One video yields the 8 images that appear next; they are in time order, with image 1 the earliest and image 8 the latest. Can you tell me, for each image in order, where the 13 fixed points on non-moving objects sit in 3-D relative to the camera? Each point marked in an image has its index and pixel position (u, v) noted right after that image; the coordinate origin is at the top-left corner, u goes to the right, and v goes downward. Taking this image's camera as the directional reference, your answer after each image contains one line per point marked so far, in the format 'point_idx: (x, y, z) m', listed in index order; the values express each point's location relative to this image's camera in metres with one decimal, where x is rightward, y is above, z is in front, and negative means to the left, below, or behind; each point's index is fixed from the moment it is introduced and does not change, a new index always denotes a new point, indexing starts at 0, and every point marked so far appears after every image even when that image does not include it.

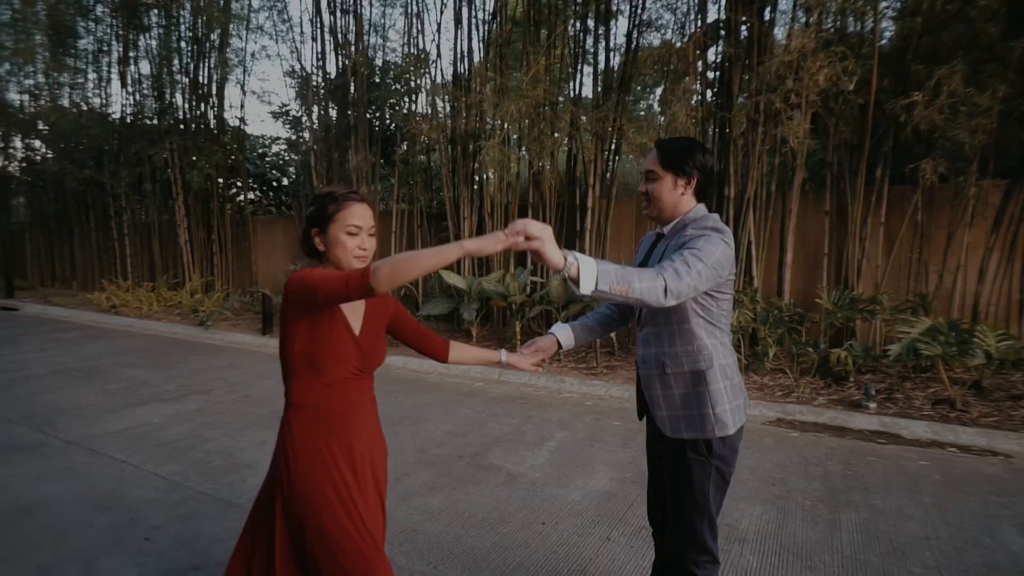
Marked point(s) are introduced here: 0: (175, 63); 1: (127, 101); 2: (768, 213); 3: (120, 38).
0: (-4.3, +2.8, +7.3) m
1: (-5.1, +2.5, +7.7) m
2: (+2.6, +0.8, +5.8) m
3: (-5.1, +3.2, +7.5) m
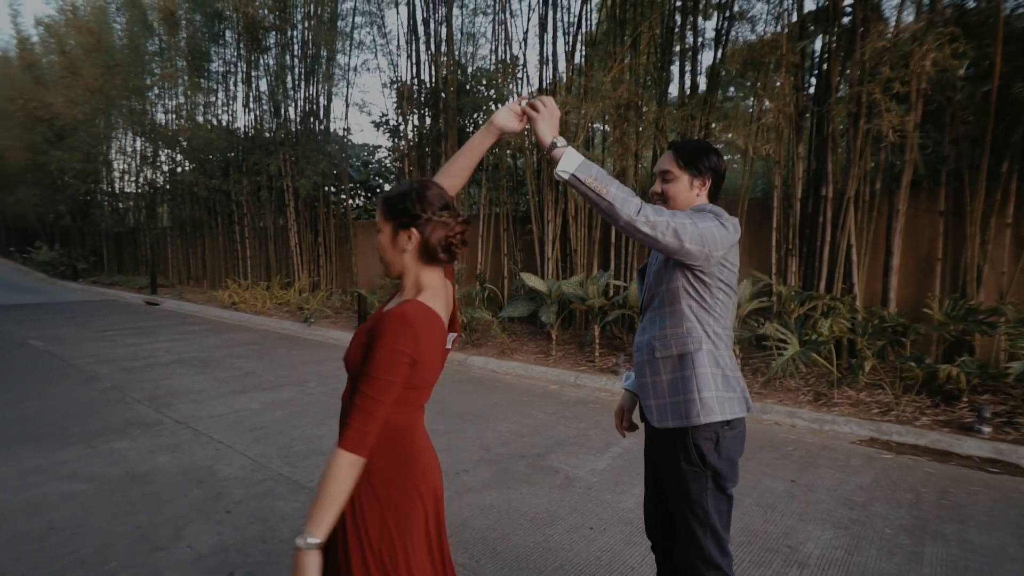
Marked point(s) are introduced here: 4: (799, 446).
0: (-3.1, +2.8, +8.1) m
1: (-3.9, +2.6, +8.6) m
2: (+3.3, +0.7, +5.4) m
3: (-3.9, +3.2, +8.4) m
4: (+2.2, -1.2, +4.4) m
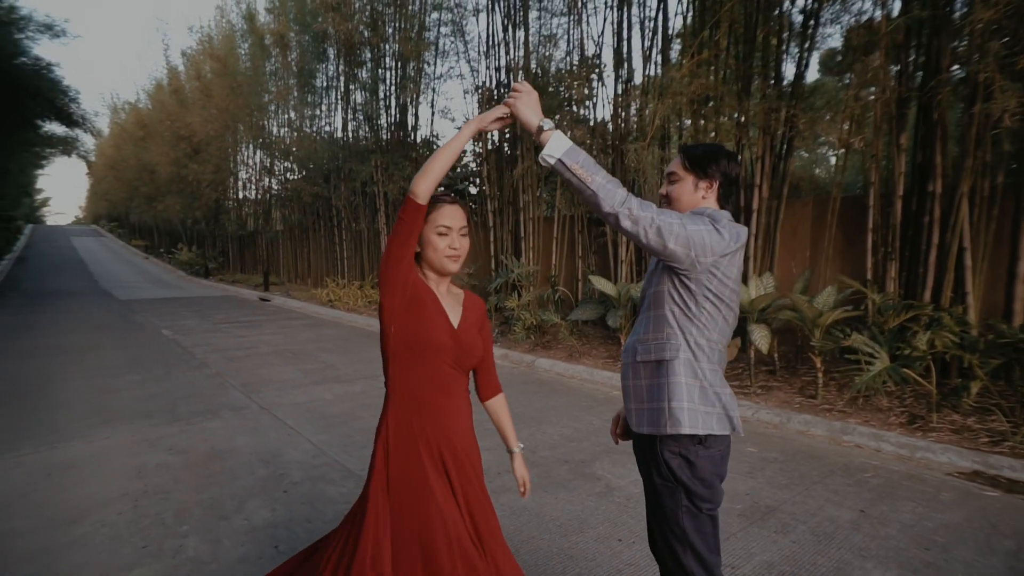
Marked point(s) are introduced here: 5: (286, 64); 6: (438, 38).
0: (-1.9, +2.9, +8.6) m
1: (-2.6, +2.6, +9.3) m
2: (+3.8, +0.6, +4.7) m
3: (-2.6, +3.3, +9.0) m
4: (+2.5, -1.2, +3.9) m
5: (-3.8, +3.8, +9.8) m
6: (-1.0, +3.2, +7.5) m
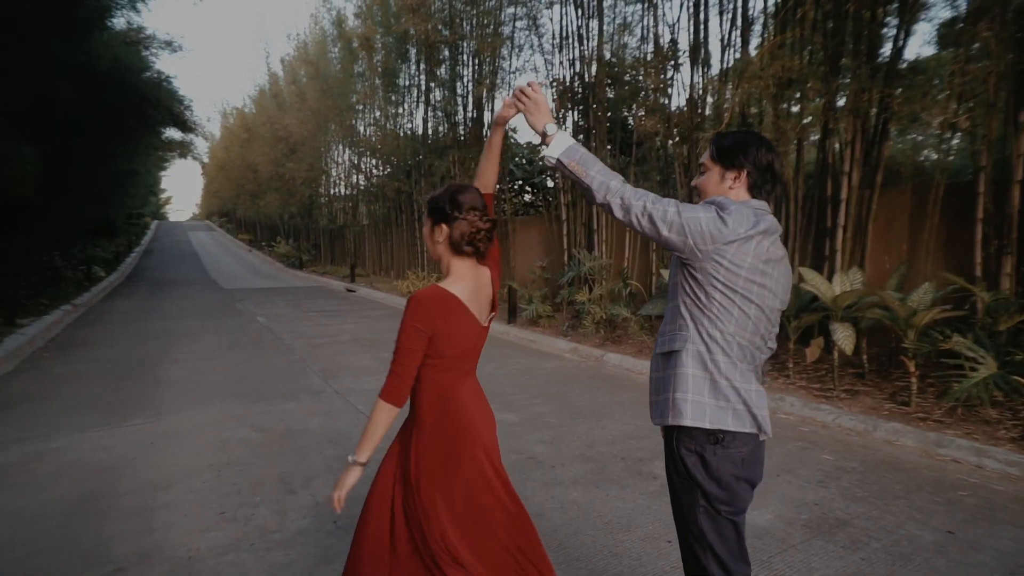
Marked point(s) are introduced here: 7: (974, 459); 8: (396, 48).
0: (-0.8, +3.0, +8.7) m
1: (-1.3, +2.7, +9.5) m
2: (+4.3, +0.6, +4.0) m
3: (-1.4, +3.4, +9.3) m
4: (+2.8, -1.2, +3.5) m
5: (-2.5, +3.9, +10.3) m
6: (0.0, +3.3, +7.6) m
7: (+3.0, -1.1, +3.9) m
8: (-1.9, +3.9, +9.5) m
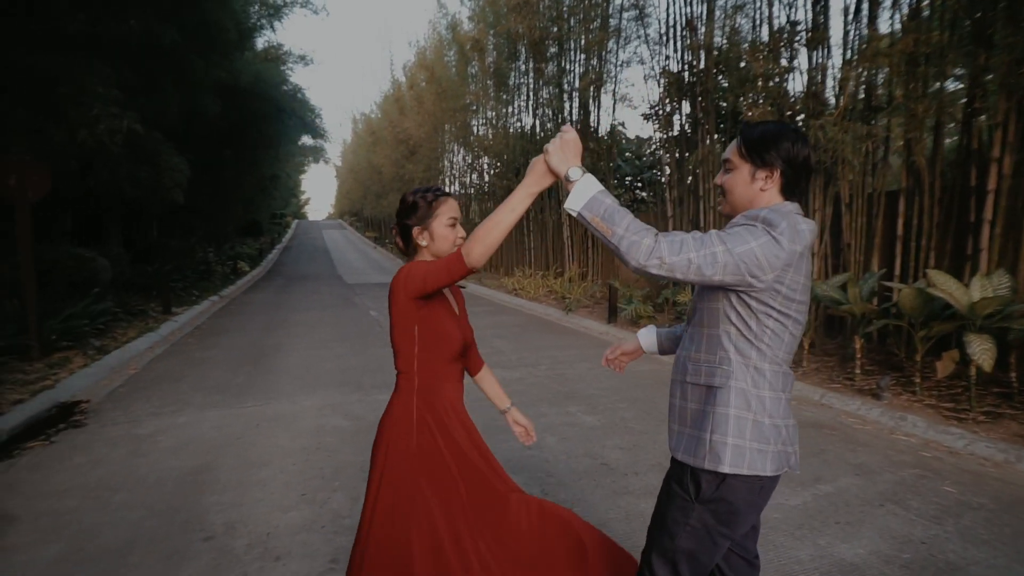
0: (+0.8, +3.0, +8.7) m
1: (+0.4, +2.8, +9.6) m
2: (+4.7, +0.5, +3.0) m
3: (+0.3, +3.4, +9.3) m
4: (+3.2, -1.3, +2.9) m
5: (-0.5, +4.0, +10.5) m
6: (+1.3, +3.3, +7.4) m
7: (+3.4, -1.2, +3.1) m
8: (-0.1, +3.9, +9.6) m
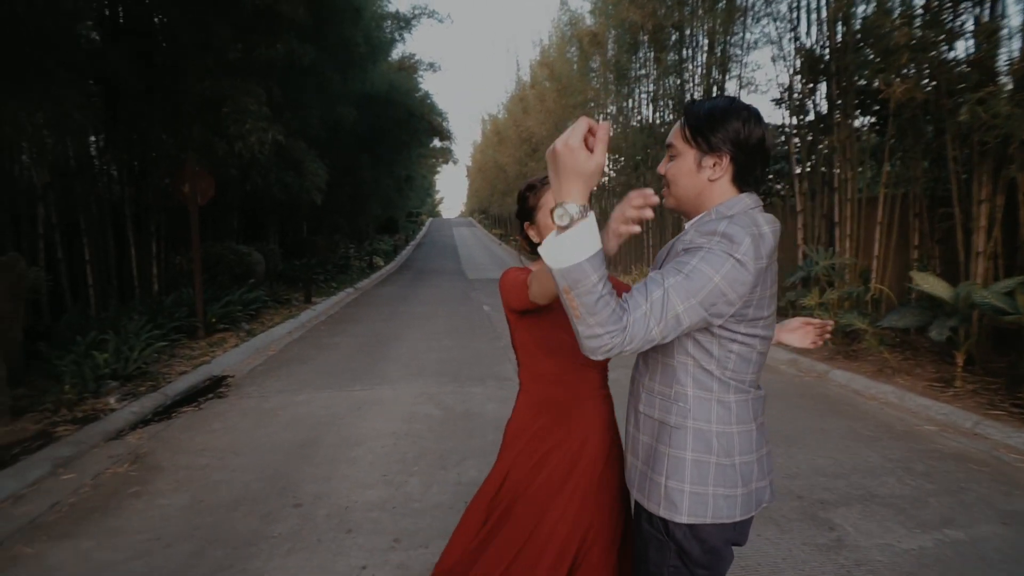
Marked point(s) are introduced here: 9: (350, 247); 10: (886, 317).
0: (+2.5, +3.0, +8.3) m
1: (+2.4, +2.8, +9.2) m
2: (+4.9, +0.5, +1.9) m
3: (+2.2, +3.5, +9.0) m
4: (+3.3, -1.3, +2.1) m
5: (+1.7, +4.0, +10.4) m
6: (+2.7, +3.3, +6.8) m
7: (+3.7, -1.2, +2.3) m
8: (+1.9, +4.0, +9.4) m
9: (-3.9, +1.0, +14.1) m
10: (+3.4, -0.3, +5.3) m
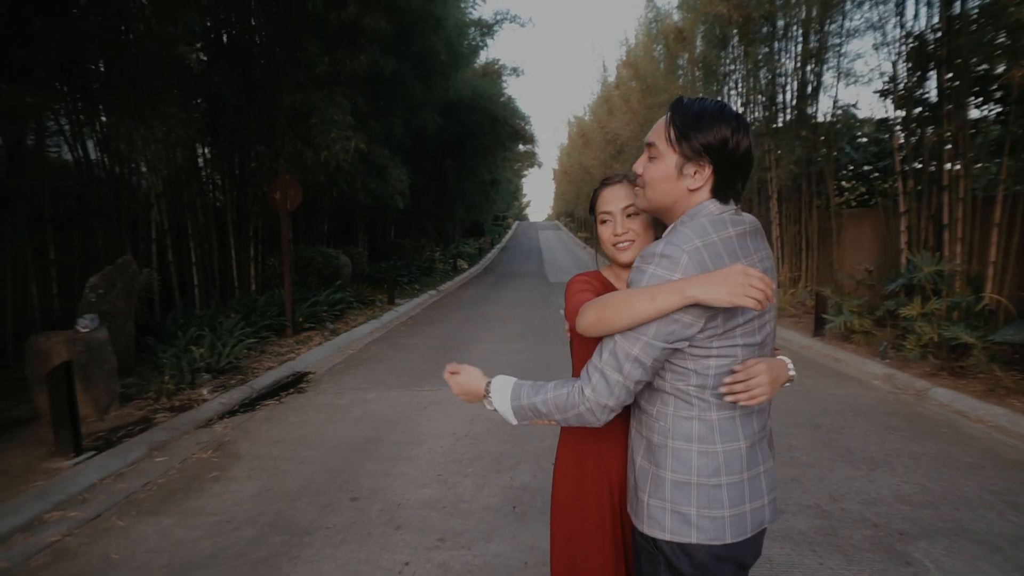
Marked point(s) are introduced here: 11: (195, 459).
0: (+3.6, +2.9, +7.8) m
1: (+3.6, +2.7, +8.7) m
2: (+4.9, +0.4, +1.0) m
3: (+3.4, +3.4, +8.5) m
4: (+3.3, -1.4, +1.5) m
5: (+3.1, +3.9, +10.0) m
6: (+3.6, +3.2, +6.3) m
7: (+3.7, -1.3, +1.6) m
8: (+3.2, +3.9, +9.0) m
9: (-1.8, +0.9, +14.5) m
10: (+4.0, -0.3, +4.6) m
11: (-2.1, -1.2, +4.0) m
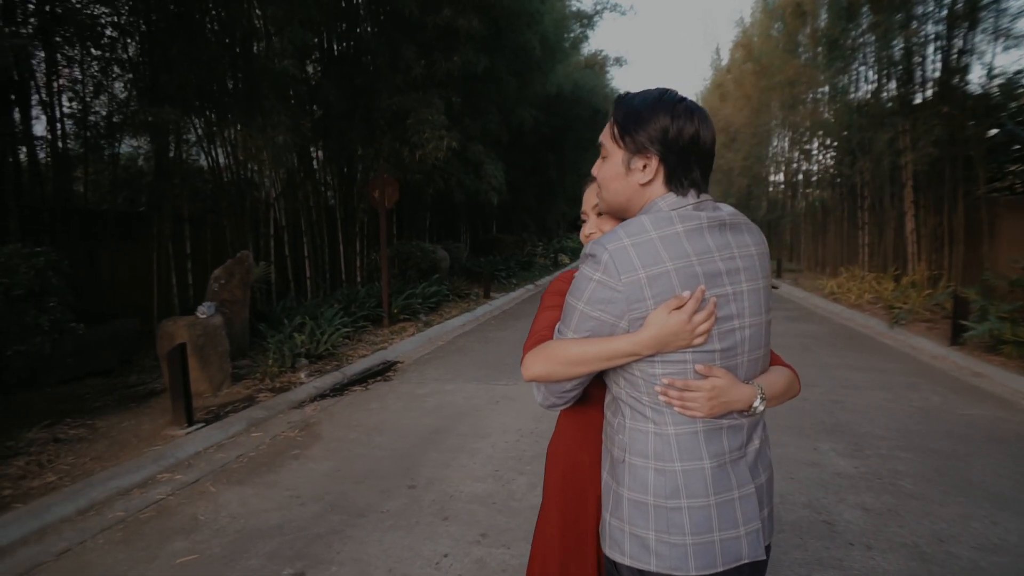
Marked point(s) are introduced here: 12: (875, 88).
0: (+4.8, +2.9, +6.7) m
1: (+5.0, +2.7, +7.7) m
2: (+4.6, +0.3, -0.1) m
3: (+4.8, +3.4, +7.5) m
4: (+3.1, -1.4, +0.8) m
5: (+4.8, +3.9, +9.0) m
6: (+4.5, +3.2, +5.4) m
7: (+3.5, -1.4, +0.8) m
8: (+4.6, +3.9, +8.0) m
9: (+0.9, +1.1, +14.5) m
10: (+4.4, -0.4, +3.6) m
11: (-1.7, -1.1, +4.3) m
12: (+5.0, +2.7, +8.0) m
